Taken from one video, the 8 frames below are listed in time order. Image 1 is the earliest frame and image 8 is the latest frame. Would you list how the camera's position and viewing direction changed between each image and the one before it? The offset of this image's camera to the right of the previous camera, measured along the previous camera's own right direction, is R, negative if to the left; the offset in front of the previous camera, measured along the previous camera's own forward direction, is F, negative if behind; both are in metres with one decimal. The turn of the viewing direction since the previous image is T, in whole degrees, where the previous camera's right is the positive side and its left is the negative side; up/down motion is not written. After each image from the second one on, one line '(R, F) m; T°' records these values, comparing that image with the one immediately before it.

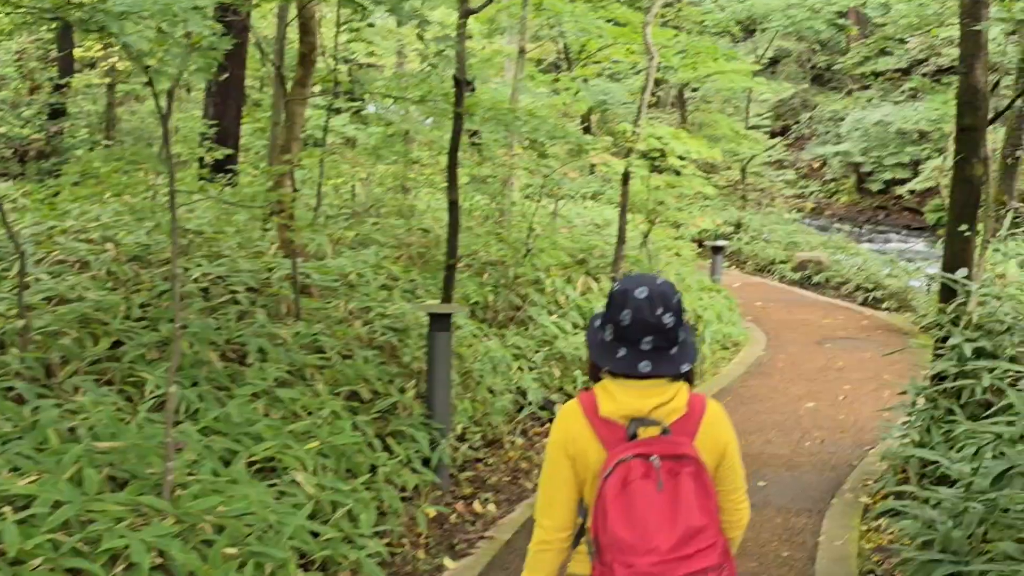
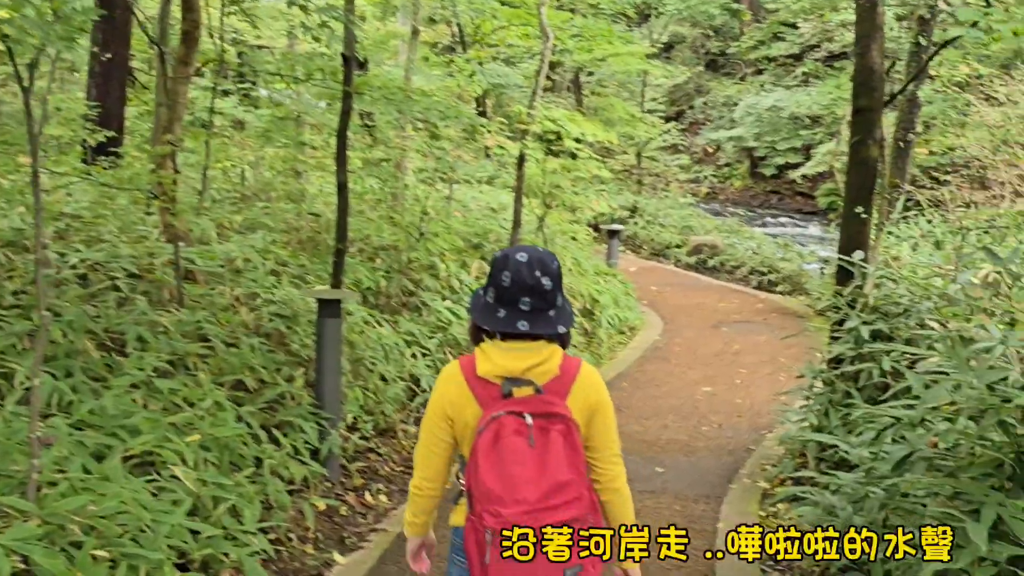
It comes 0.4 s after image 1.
(0.0, +0.1) m; +4°
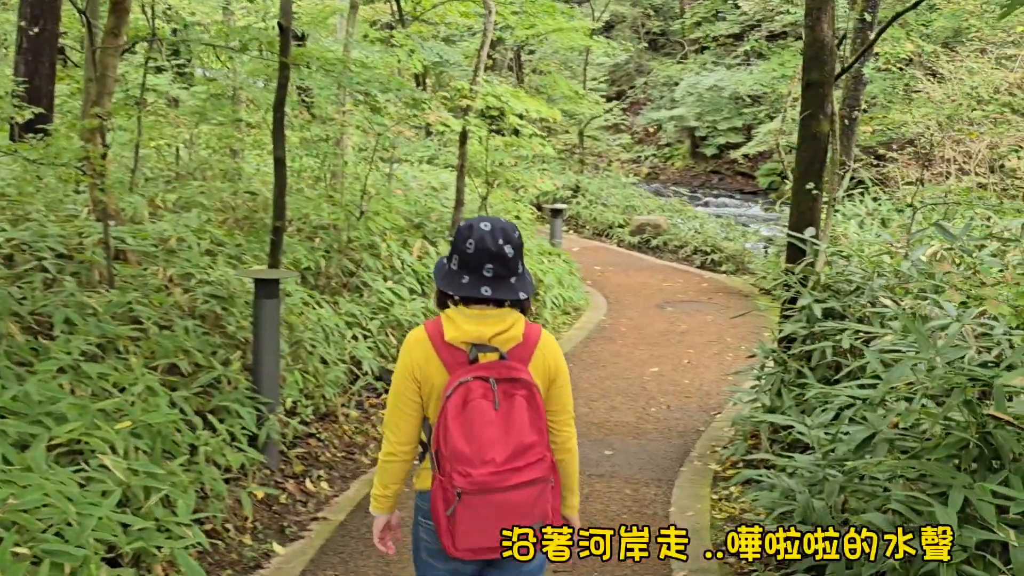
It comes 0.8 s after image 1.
(0.0, +0.2) m; +2°
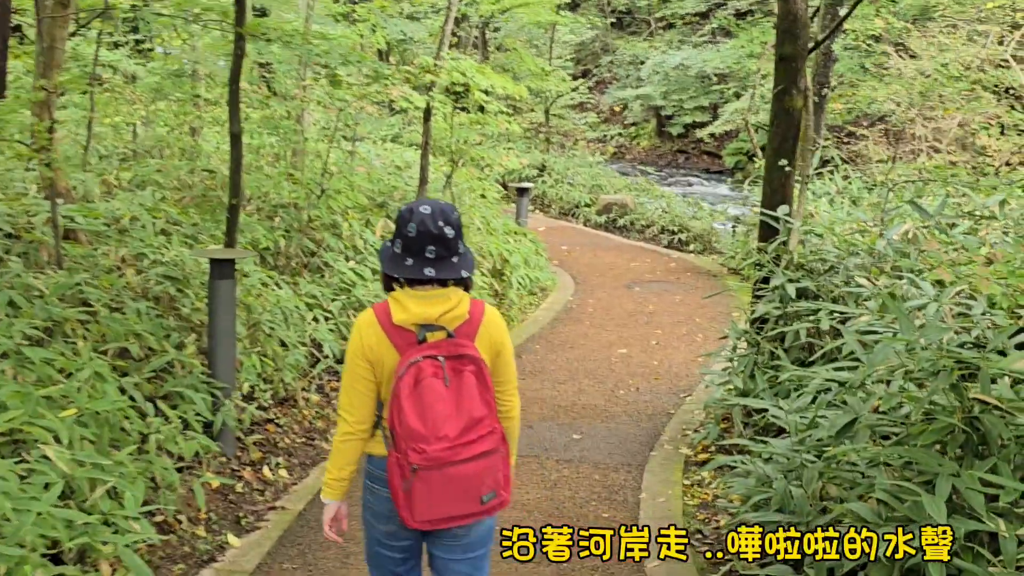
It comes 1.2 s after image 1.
(0.0, +0.2) m; +1°
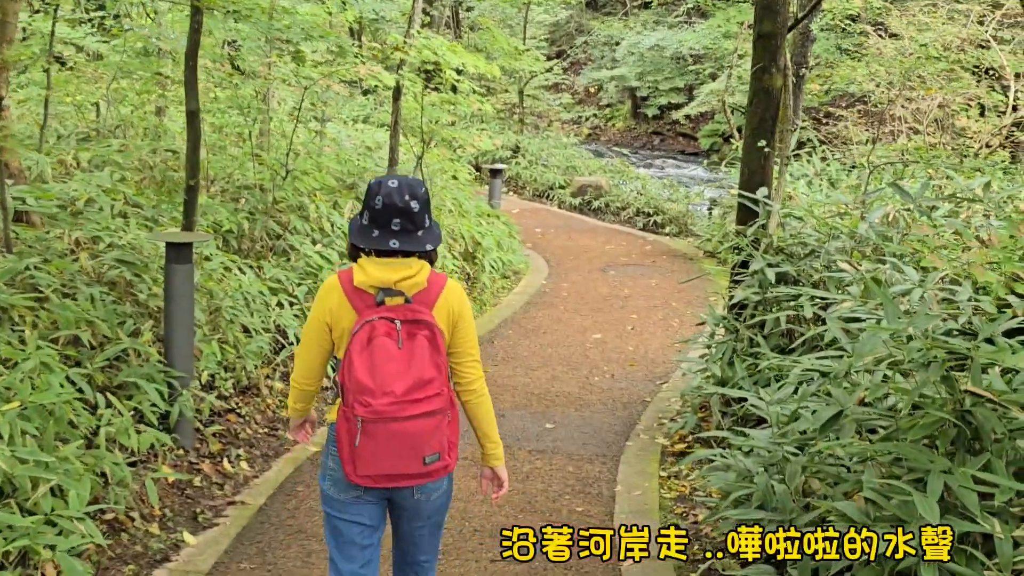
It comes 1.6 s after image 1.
(0.0, +0.2) m; +1°
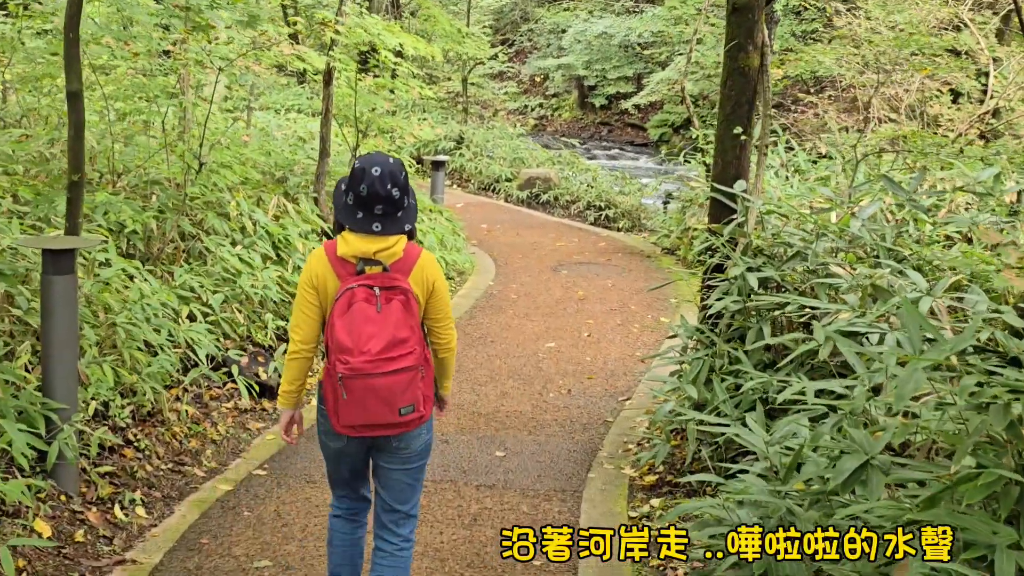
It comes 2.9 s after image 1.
(0.0, +0.6) m; +2°
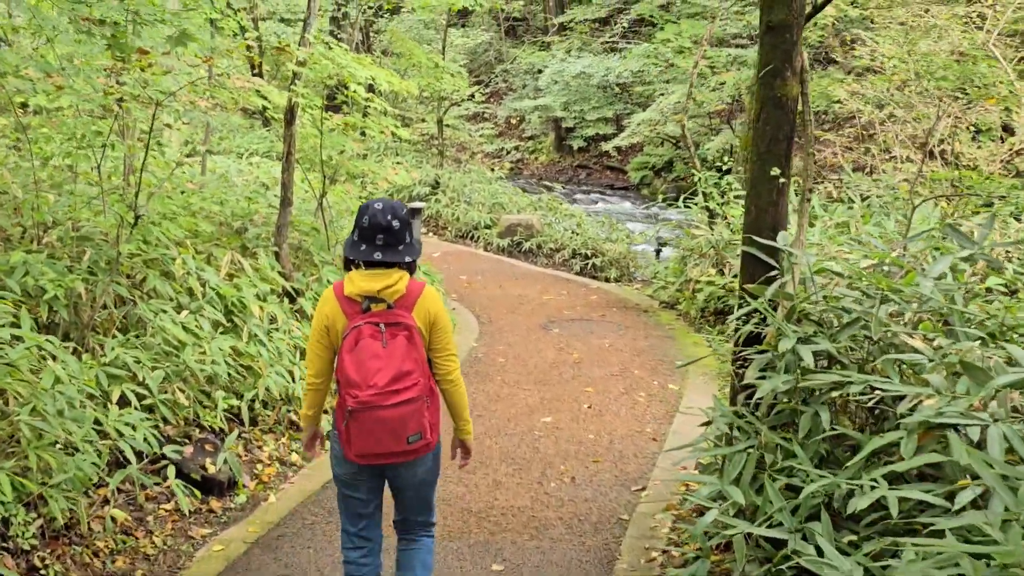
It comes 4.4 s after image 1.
(-0.1, +0.8) m; +1°
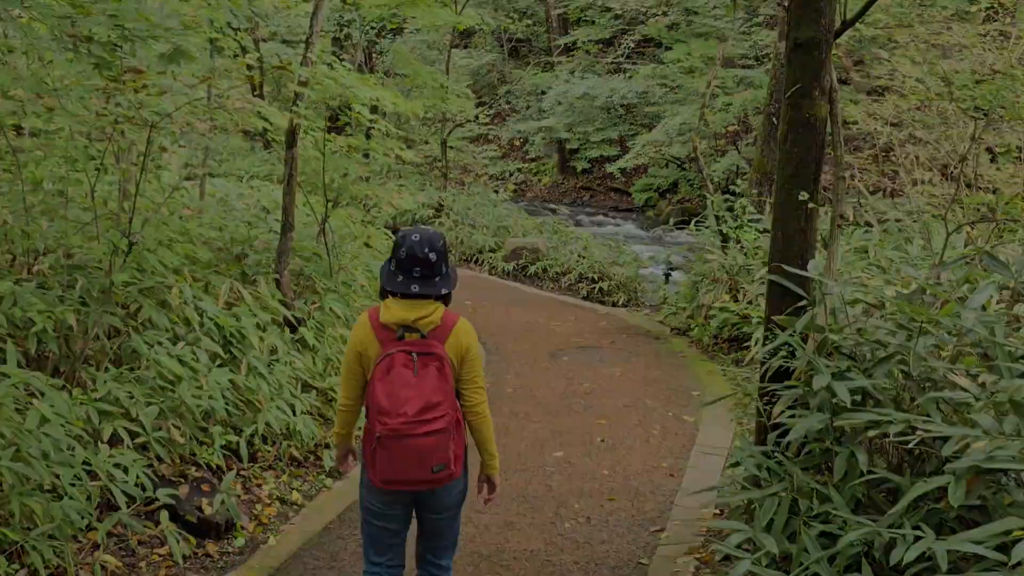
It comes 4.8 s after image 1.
(0.0, +0.2) m; 0°
